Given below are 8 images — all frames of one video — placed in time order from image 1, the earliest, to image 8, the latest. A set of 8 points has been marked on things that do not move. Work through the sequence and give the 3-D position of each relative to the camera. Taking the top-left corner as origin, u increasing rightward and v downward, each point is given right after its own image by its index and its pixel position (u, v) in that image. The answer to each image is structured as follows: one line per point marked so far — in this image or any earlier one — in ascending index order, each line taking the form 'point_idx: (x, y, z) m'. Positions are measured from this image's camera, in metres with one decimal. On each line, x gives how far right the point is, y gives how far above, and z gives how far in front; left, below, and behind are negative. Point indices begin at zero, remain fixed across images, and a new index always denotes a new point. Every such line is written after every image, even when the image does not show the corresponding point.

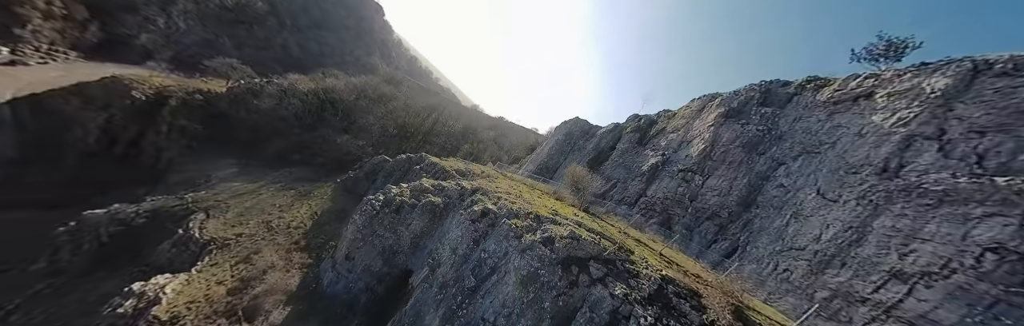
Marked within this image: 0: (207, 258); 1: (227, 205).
0: (-13.4, -4.2, +10.9) m
1: (-17.7, -2.6, +15.2) m
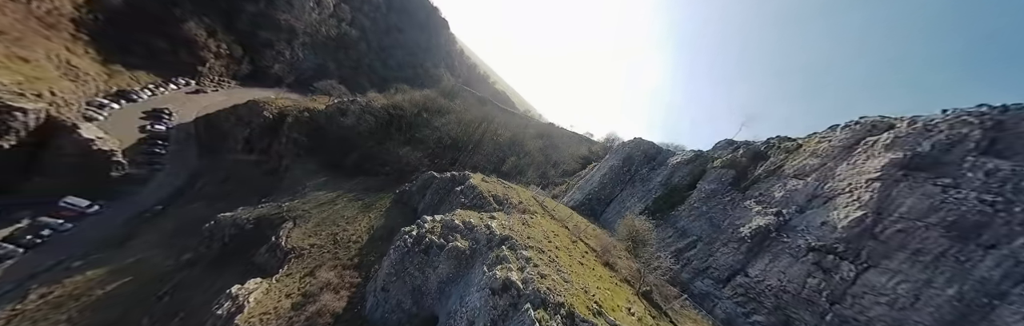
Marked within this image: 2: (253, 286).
0: (-11.4, -5.3, +12.5) m
1: (-14.6, -3.6, +17.7) m
2: (-11.7, -5.5, +11.2) m
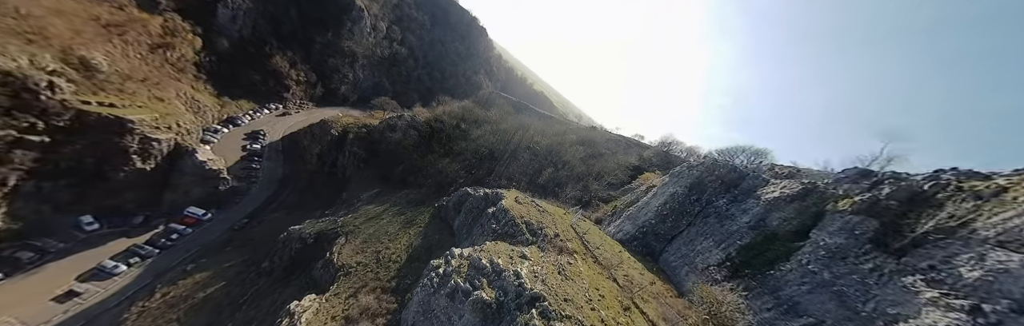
0: (-9.4, -6.5, +13.2) m
1: (-11.7, -5.0, +18.8) m
2: (-9.9, -6.8, +11.9) m
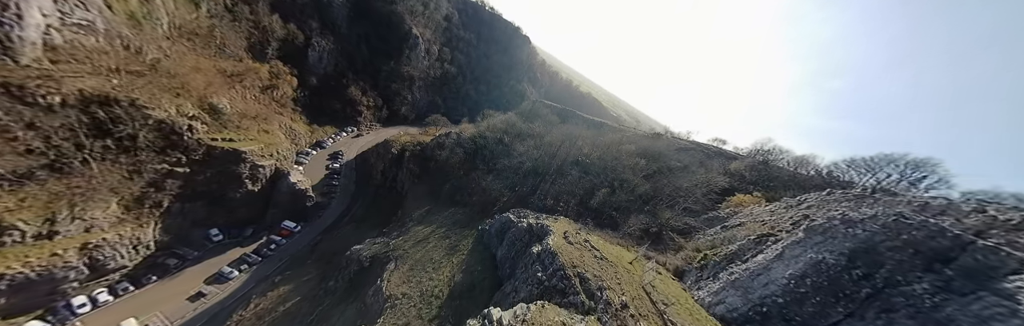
0: (-6.8, -8.1, +12.9) m
1: (-8.0, -6.8, +18.9) m
2: (-7.6, -8.4, +11.7) m
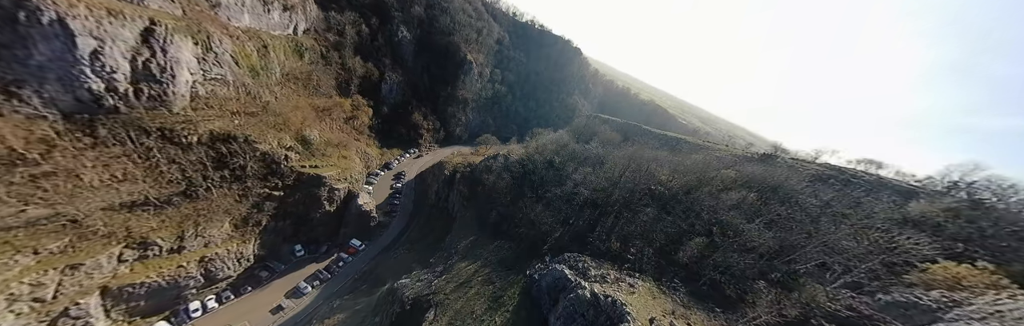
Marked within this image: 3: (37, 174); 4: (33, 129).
0: (-4.4, -9.9, +10.9) m
1: (-4.4, -9.0, +17.1) m
2: (-5.4, -10.1, +9.9) m
3: (-37.0, -0.8, +19.1) m
4: (-38.6, +3.0, +19.9) m
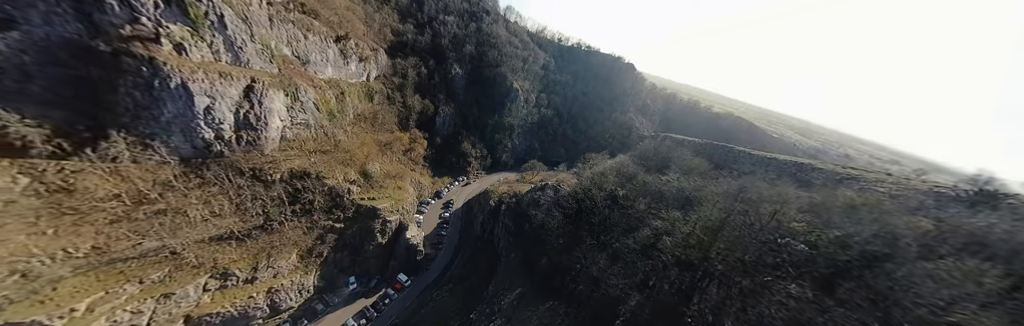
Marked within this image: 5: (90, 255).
0: (-2.5, -11.7, +7.3) m
1: (-1.2, -11.3, +13.5) m
2: (-3.6, -11.8, +6.5) m
3: (-32.9, -4.4, +22.6) m
4: (-34.4, -0.8, +24.1) m
5: (-33.2, -7.2, +19.4) m
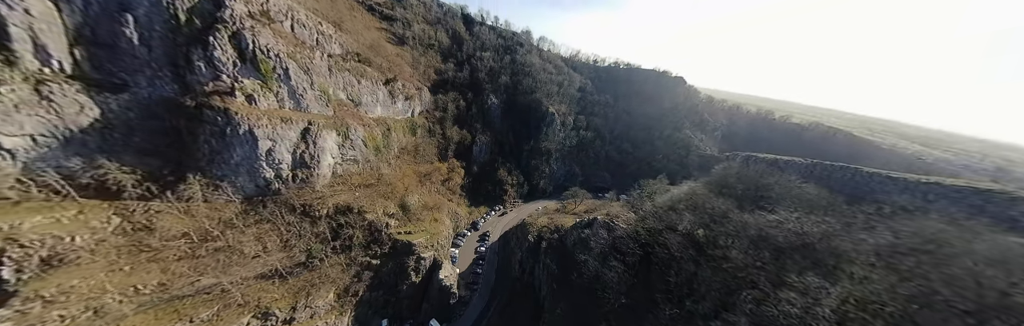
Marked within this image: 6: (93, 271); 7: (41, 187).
0: (-1.3, -12.7, +3.6) m
1: (+0.9, -13.0, +9.5) m
2: (-2.5, -12.8, +3.0) m
3: (-29.2, -8.4, +23.9) m
4: (-30.5, -5.0, +26.0) m
5: (-29.9, -10.8, +20.5) m
6: (-31.4, -8.2, +18.5) m
7: (-36.0, -1.8, +18.9) m
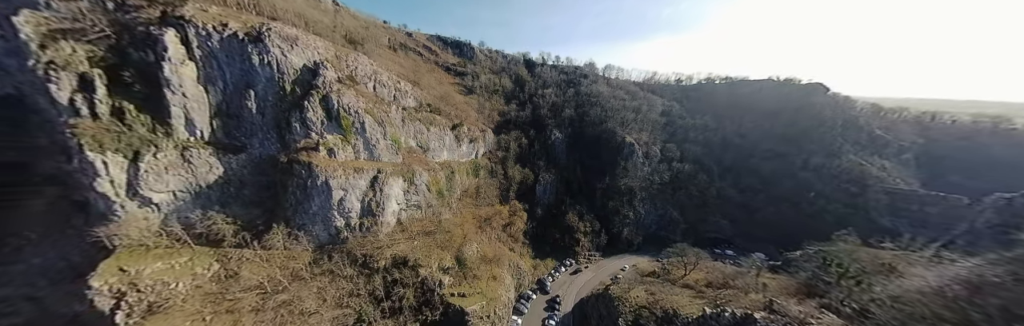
0: (-1.1, -13.2, -3.5) m
1: (+2.6, -14.2, +1.5) m
2: (-2.5, -13.3, -3.8) m
3: (-22.7, -13.4, +23.8) m
4: (-23.5, -10.4, +26.6) m
5: (-24.2, -15.3, +20.4) m
6: (-26.3, -12.5, +19.3) m
7: (-30.6, -6.5, +21.8) m
